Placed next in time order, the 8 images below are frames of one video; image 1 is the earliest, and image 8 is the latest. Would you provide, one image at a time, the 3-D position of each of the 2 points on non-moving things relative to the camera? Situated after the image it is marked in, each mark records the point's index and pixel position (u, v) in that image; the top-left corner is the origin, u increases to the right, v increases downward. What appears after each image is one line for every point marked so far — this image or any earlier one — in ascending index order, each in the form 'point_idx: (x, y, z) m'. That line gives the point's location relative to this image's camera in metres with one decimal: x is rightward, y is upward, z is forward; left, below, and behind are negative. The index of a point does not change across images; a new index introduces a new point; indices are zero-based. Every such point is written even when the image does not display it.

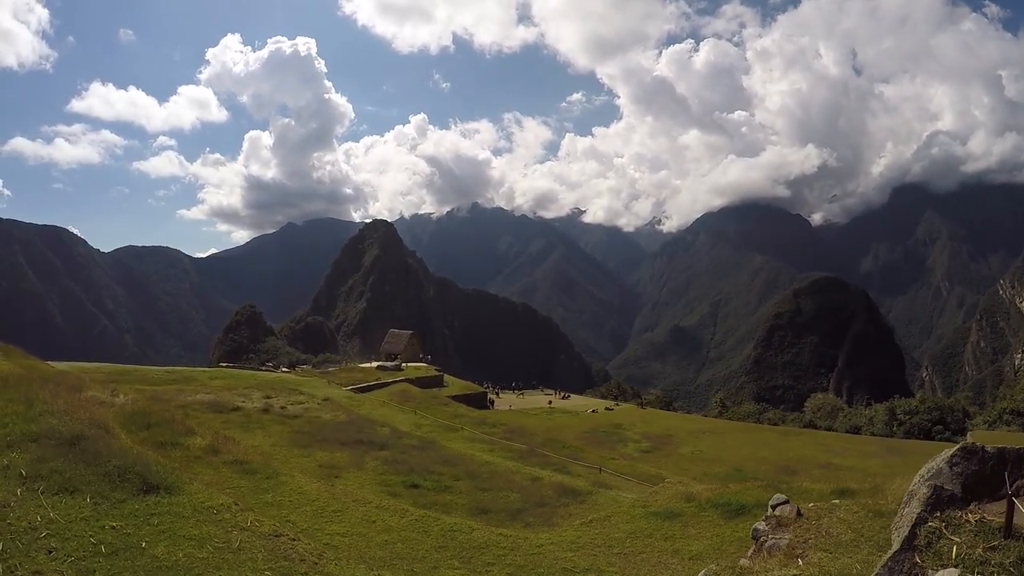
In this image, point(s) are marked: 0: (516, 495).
0: (+0.1, -4.7, +13.9) m
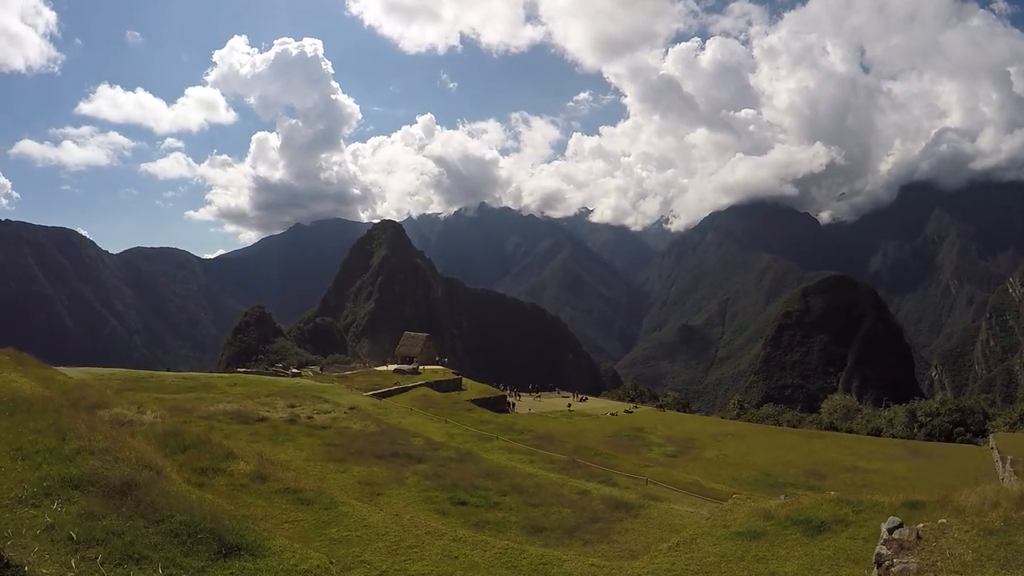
0: (+1.3, -4.9, +13.7) m
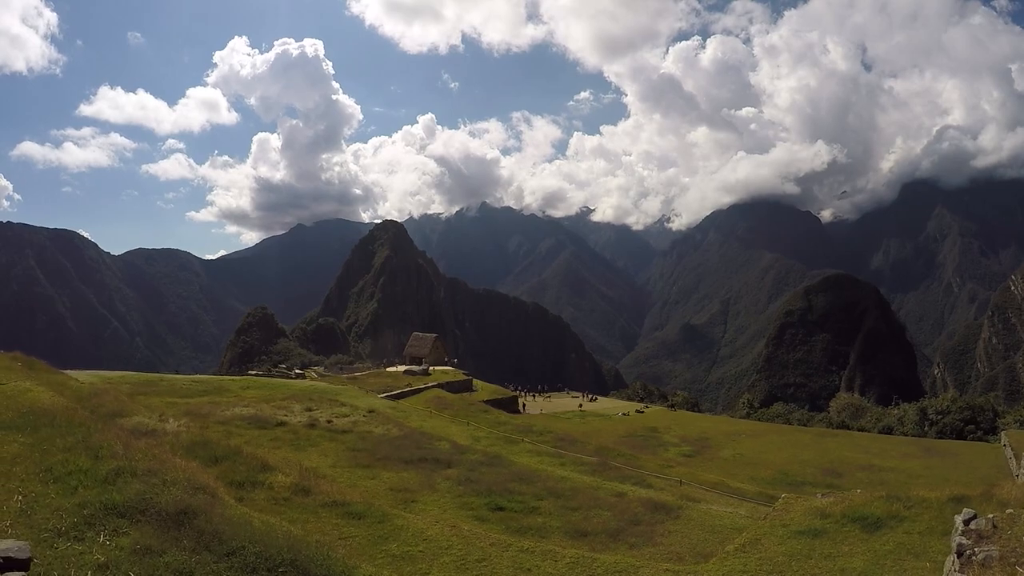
0: (+2.2, -5.0, +13.6) m
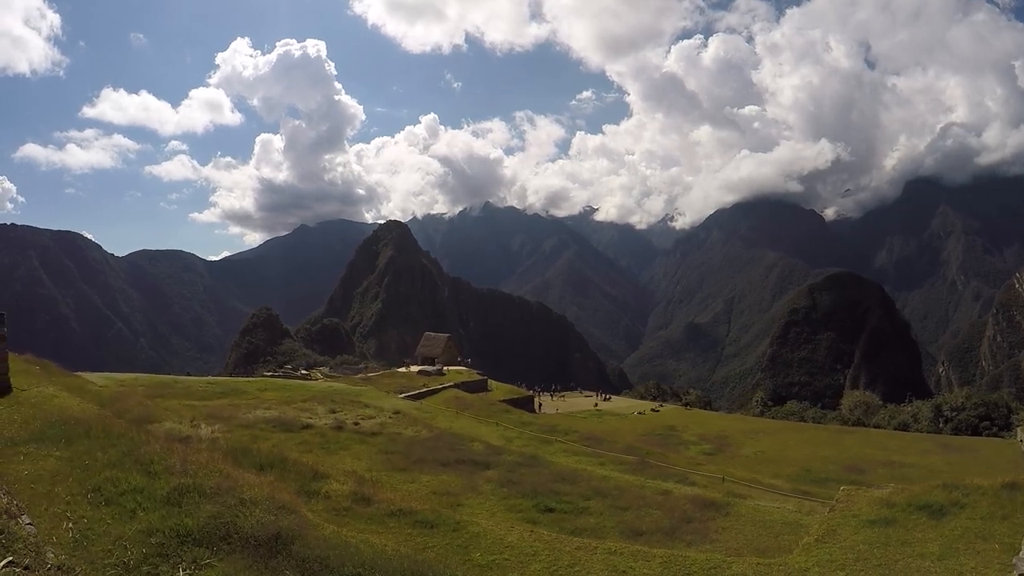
0: (+3.2, -4.9, +13.5) m
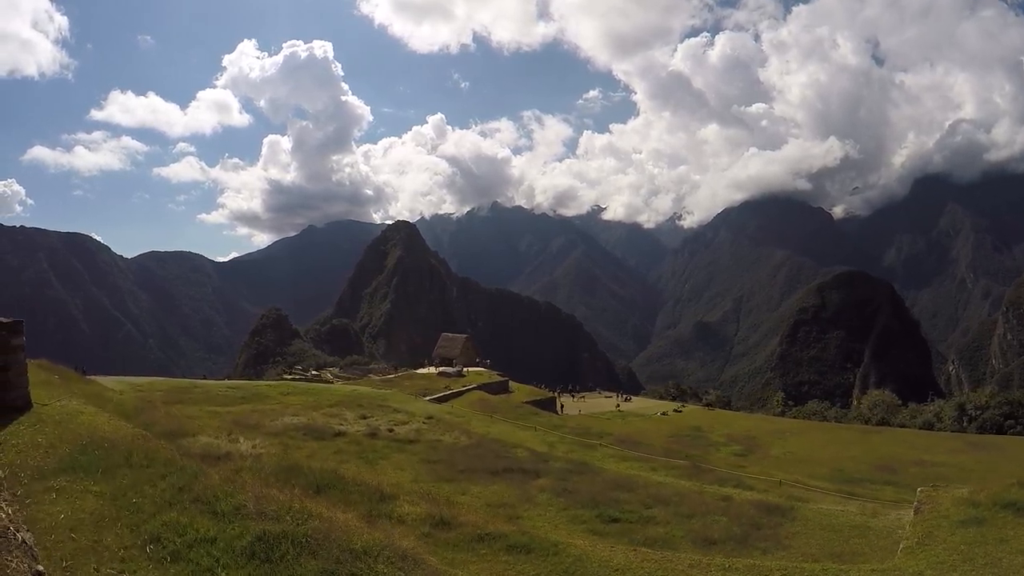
0: (+4.6, -4.9, +13.3) m
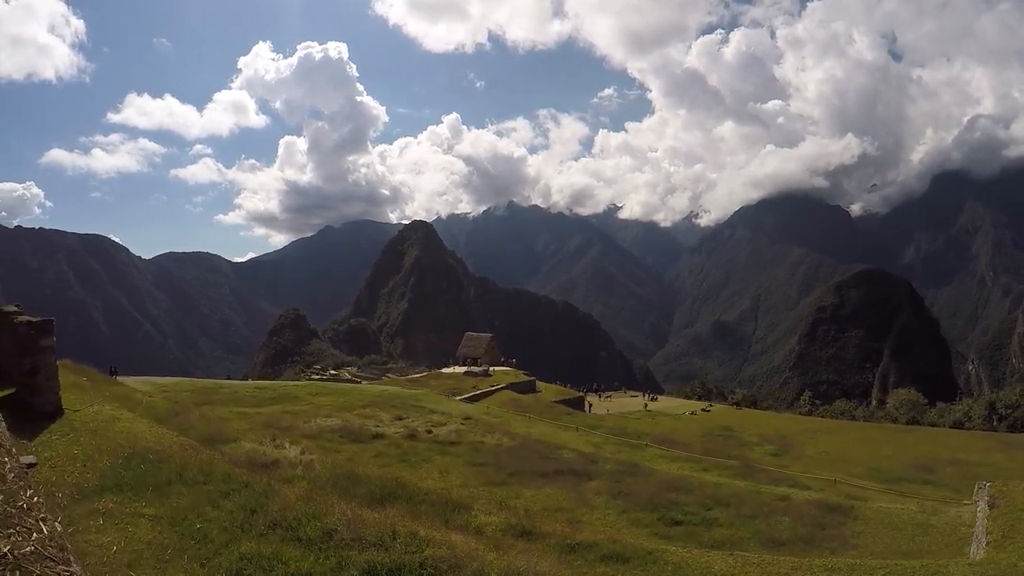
0: (+6.1, -4.9, +13.5) m
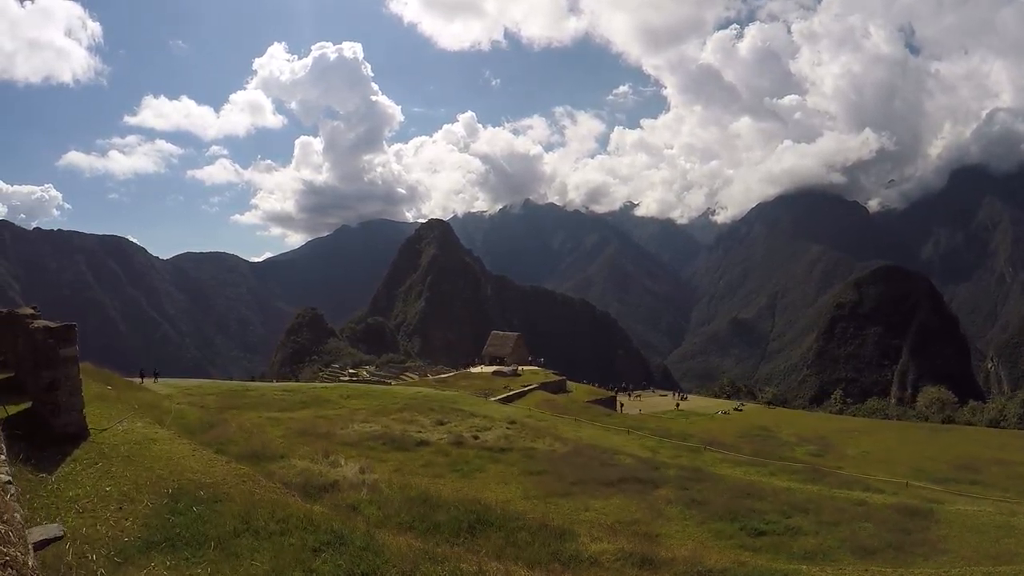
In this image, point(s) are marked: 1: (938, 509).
0: (+7.8, -5.0, +13.4) m
1: (+9.8, -5.1, +14.4) m
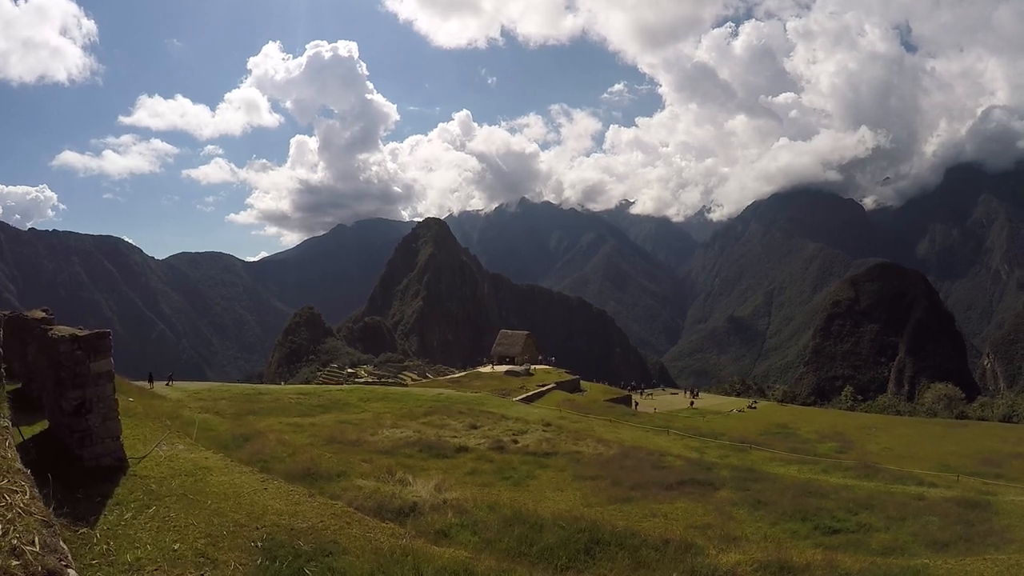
0: (+9.0, -4.8, +12.9) m
1: (+11.0, -5.0, +14.0) m
